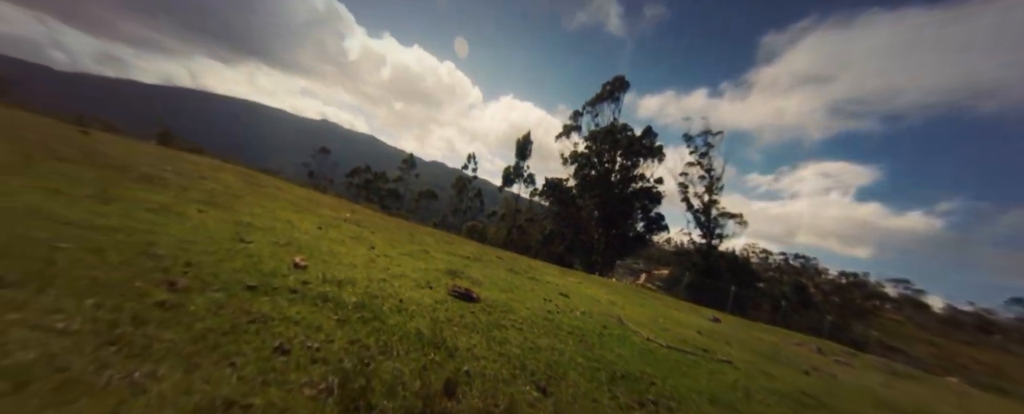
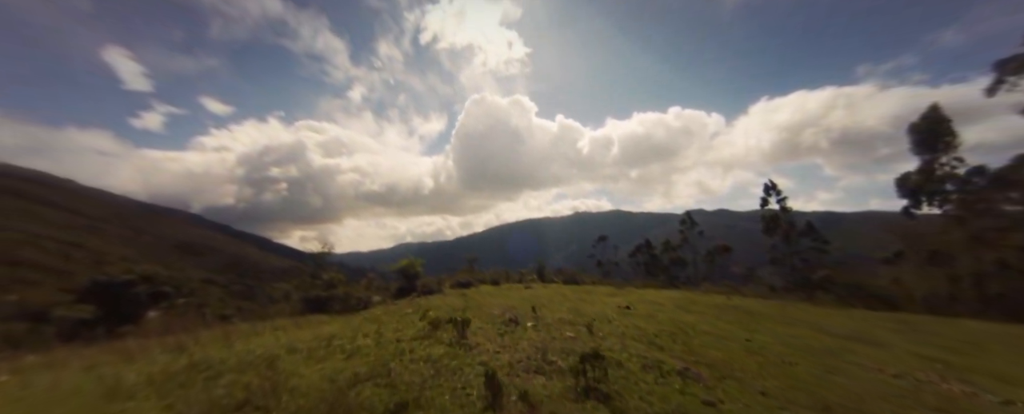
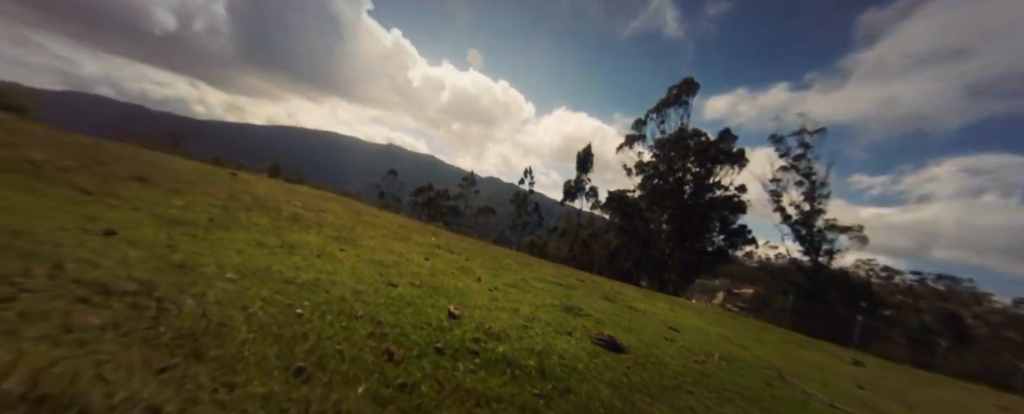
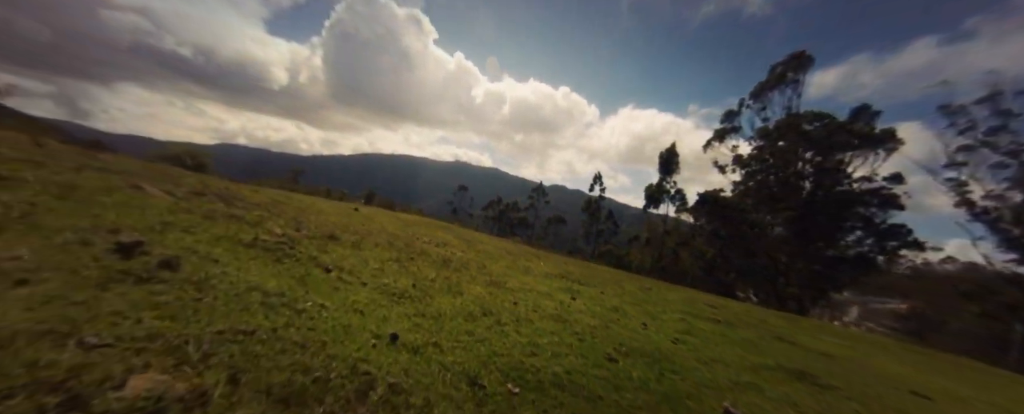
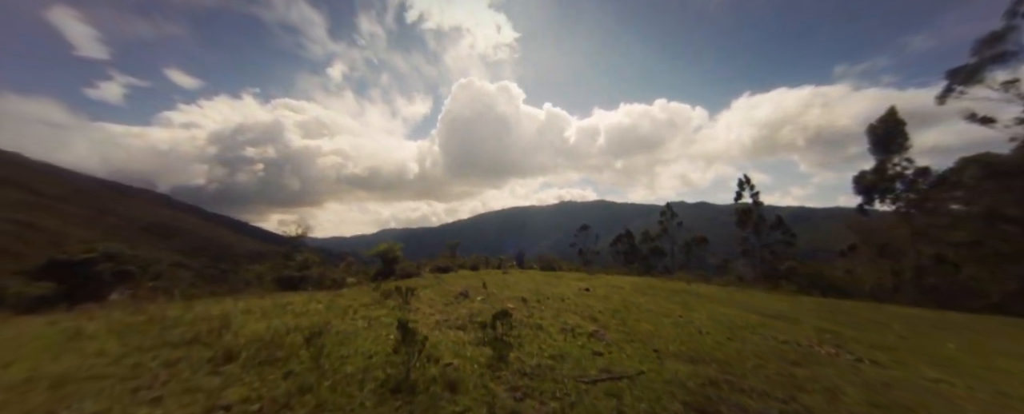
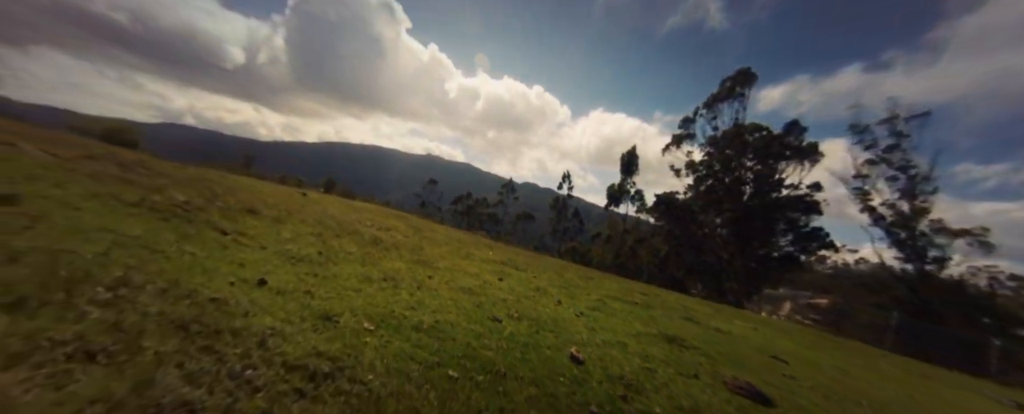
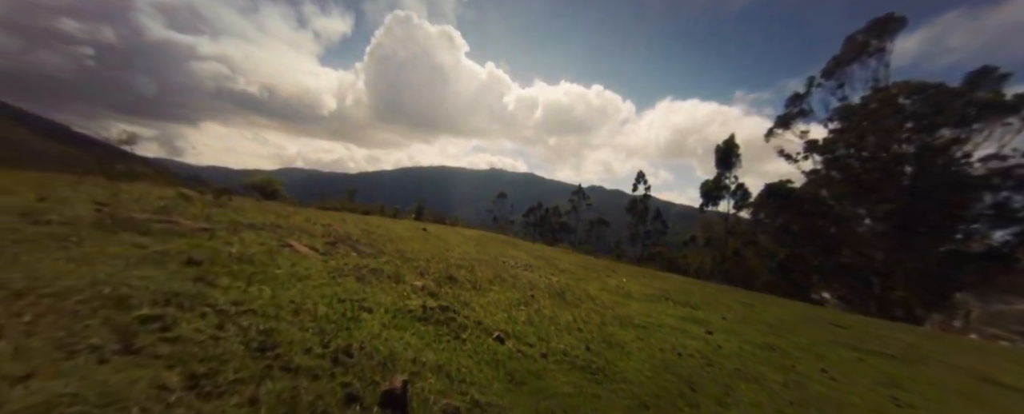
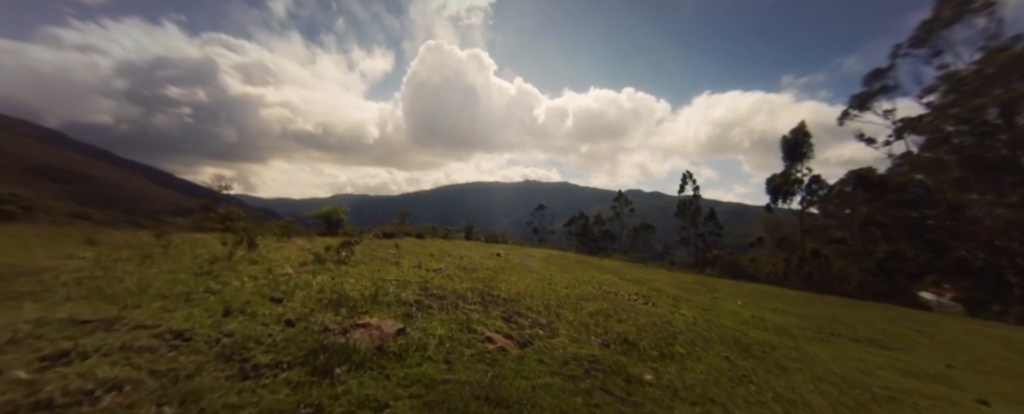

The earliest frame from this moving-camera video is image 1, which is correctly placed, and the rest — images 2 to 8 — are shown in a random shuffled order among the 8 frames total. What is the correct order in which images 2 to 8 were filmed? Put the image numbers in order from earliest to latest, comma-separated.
3, 6, 4, 7, 8, 5, 2
